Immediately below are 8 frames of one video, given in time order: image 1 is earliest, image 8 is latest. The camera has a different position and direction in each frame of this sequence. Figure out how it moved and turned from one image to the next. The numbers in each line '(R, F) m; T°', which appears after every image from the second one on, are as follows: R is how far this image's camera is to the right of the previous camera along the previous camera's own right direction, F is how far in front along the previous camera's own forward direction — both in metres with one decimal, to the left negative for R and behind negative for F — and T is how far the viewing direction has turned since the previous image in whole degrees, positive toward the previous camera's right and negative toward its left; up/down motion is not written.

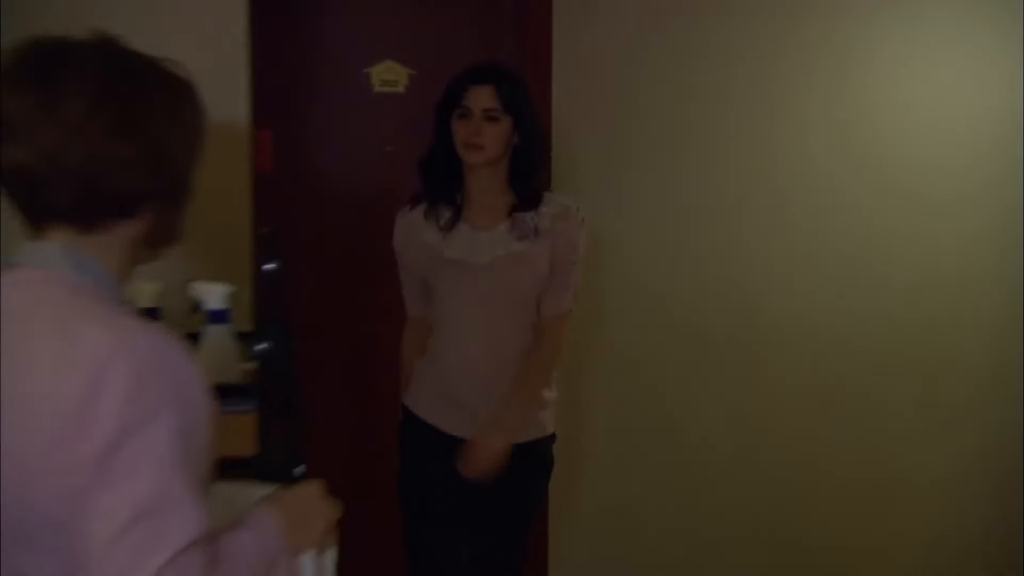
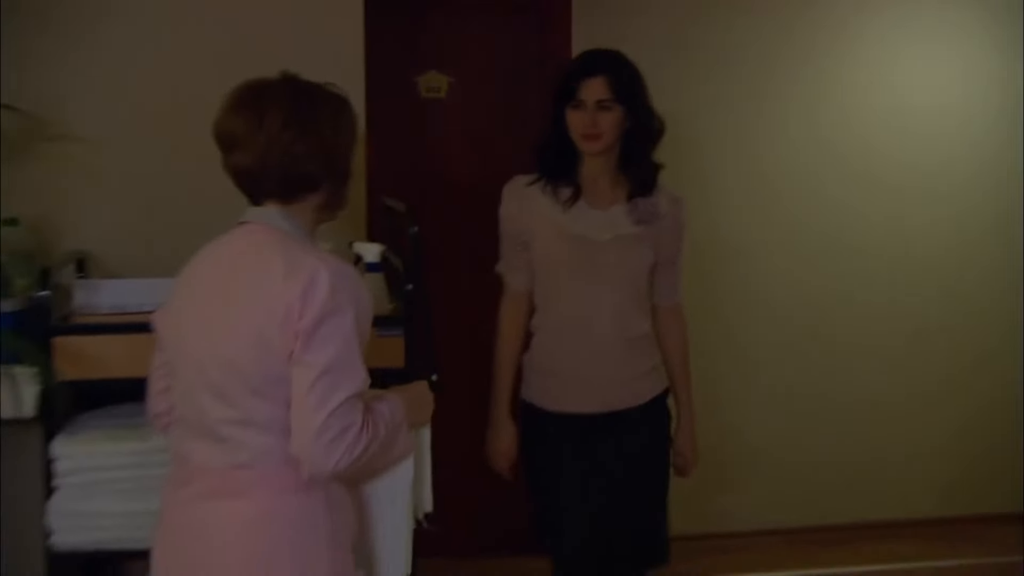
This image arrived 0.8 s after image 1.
(+0.1, -0.4) m; -6°
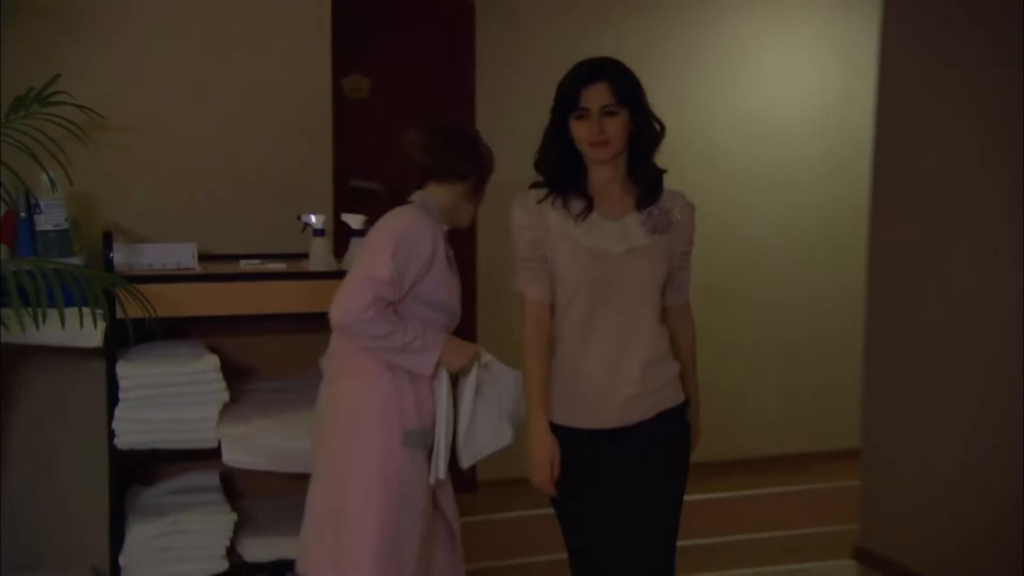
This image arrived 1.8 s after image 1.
(-0.1, -0.5) m; +6°
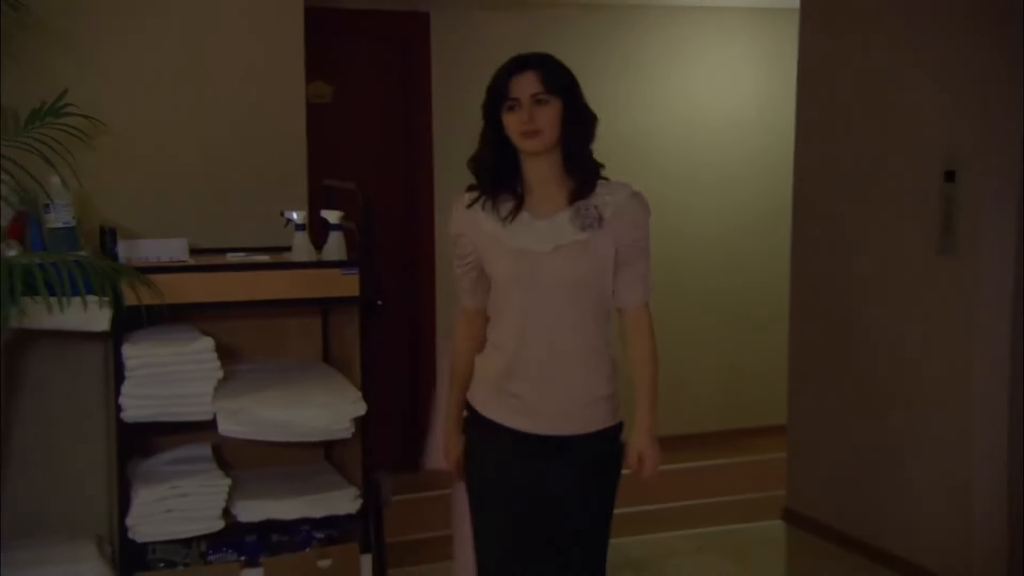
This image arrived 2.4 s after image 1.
(0.0, -0.3) m; +3°
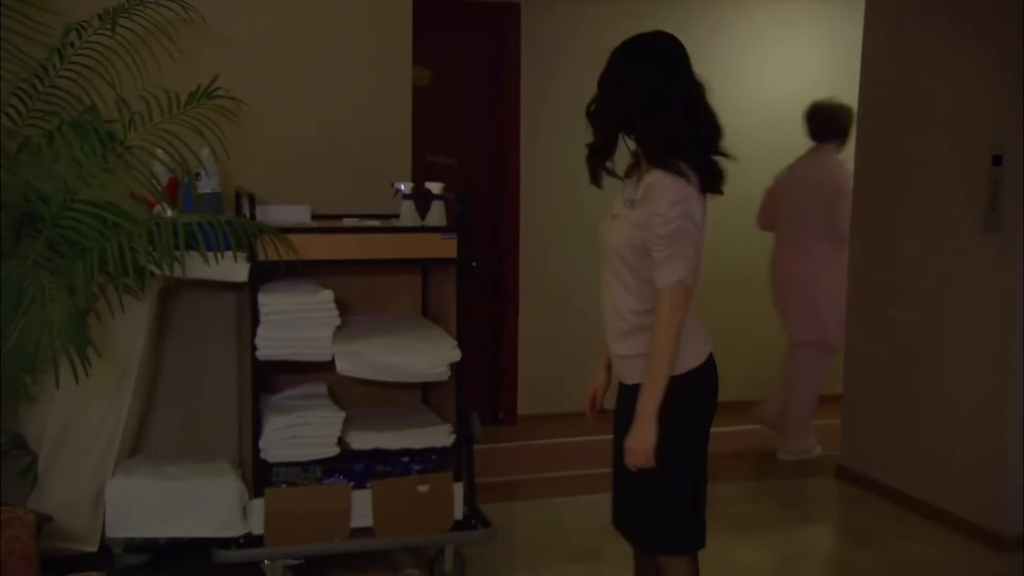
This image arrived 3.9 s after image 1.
(0.0, -0.3) m; -4°
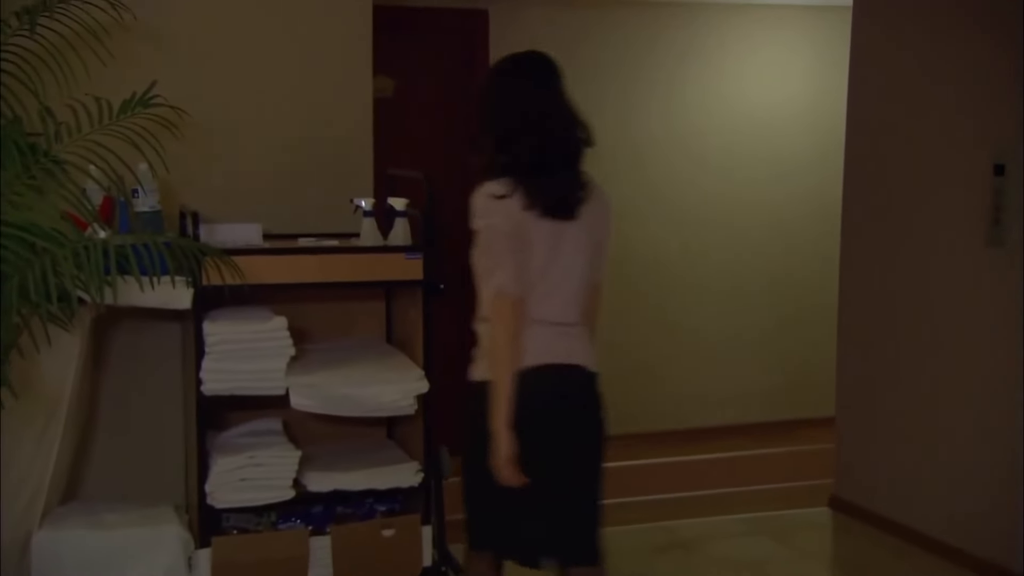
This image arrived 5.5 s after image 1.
(0.0, +0.2) m; +1°
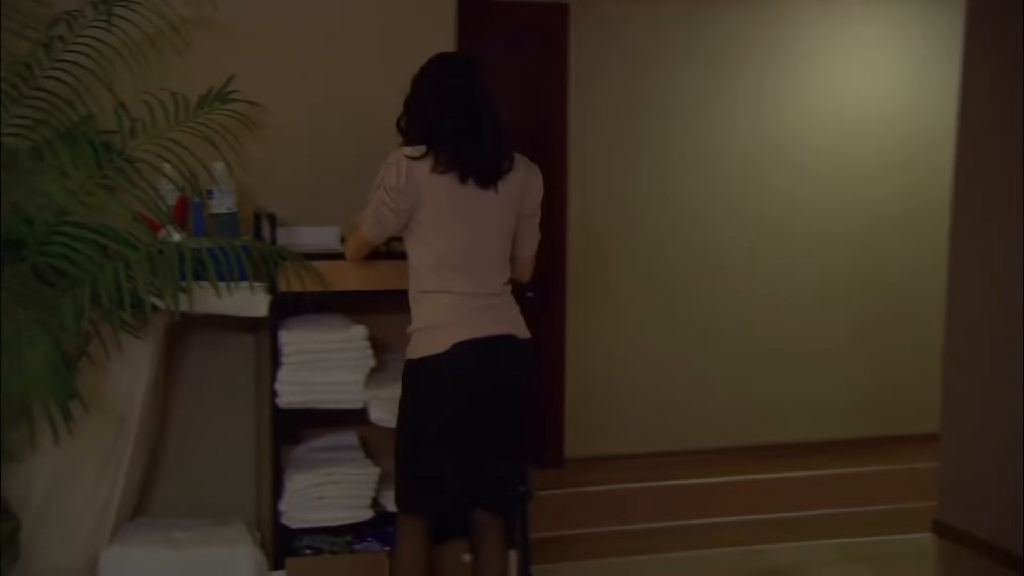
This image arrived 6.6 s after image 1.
(-0.1, +0.2) m; -3°
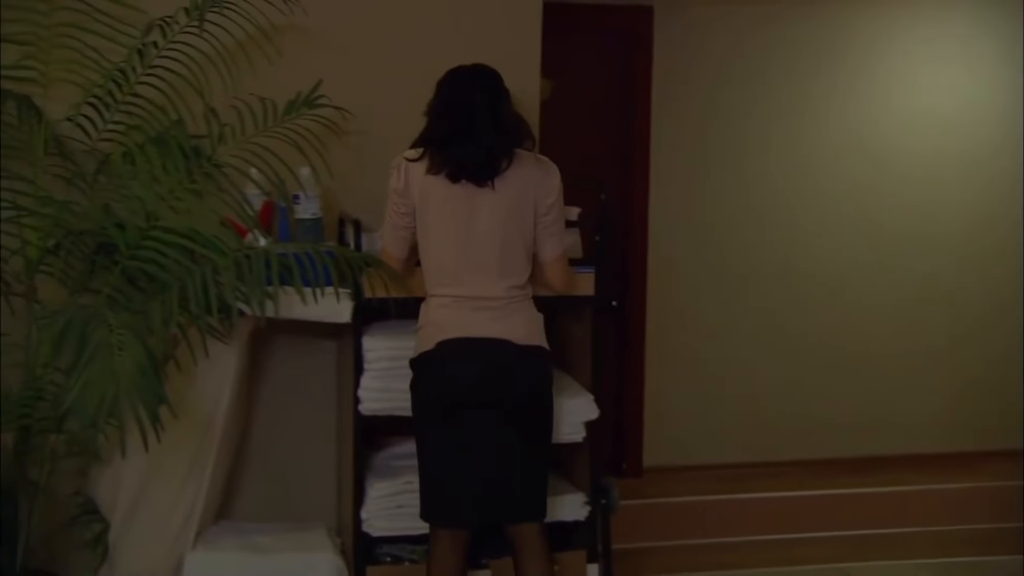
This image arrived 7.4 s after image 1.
(0.0, 0.0) m; -4°
